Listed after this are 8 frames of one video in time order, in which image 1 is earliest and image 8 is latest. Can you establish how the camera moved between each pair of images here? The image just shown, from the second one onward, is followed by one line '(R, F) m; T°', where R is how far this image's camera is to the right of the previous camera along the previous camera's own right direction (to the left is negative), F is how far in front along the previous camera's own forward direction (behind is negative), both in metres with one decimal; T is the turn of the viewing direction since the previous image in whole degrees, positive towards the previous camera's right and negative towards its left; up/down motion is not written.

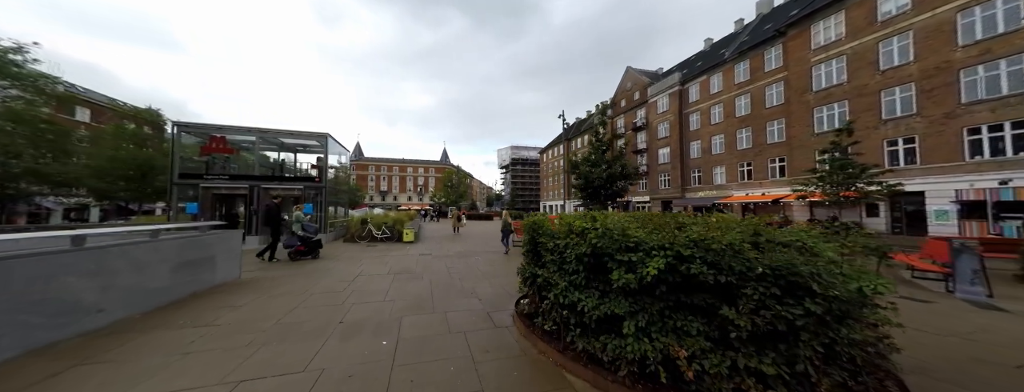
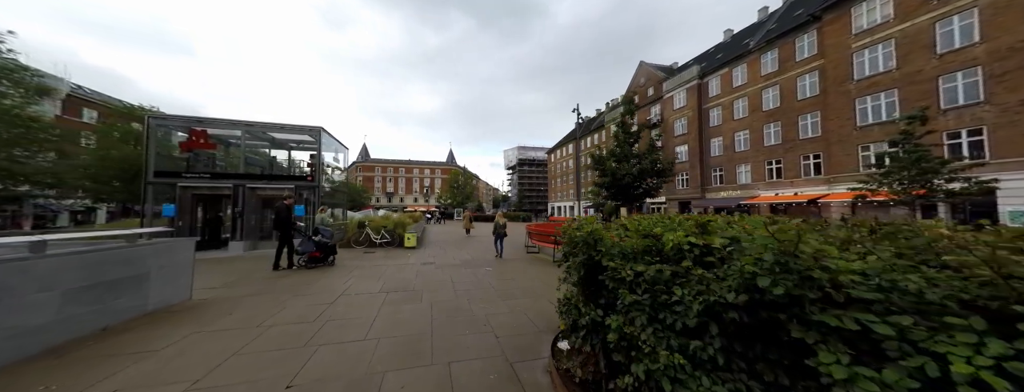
(-0.3, +1.5) m; -1°
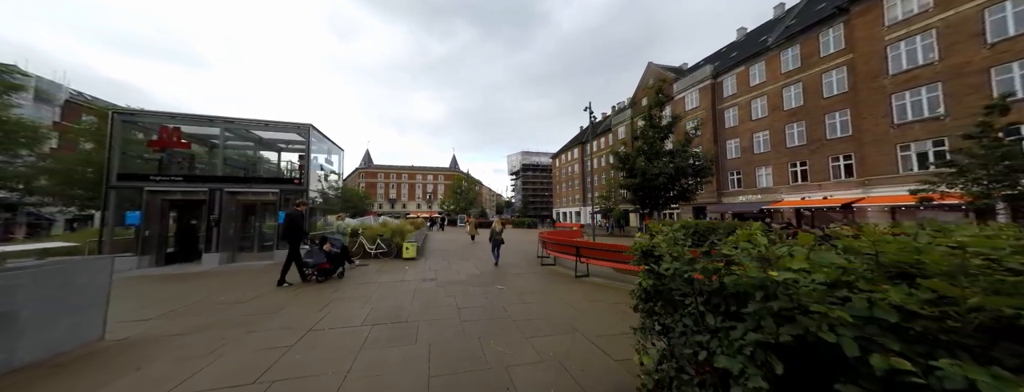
(-0.3, +1.4) m; -1°
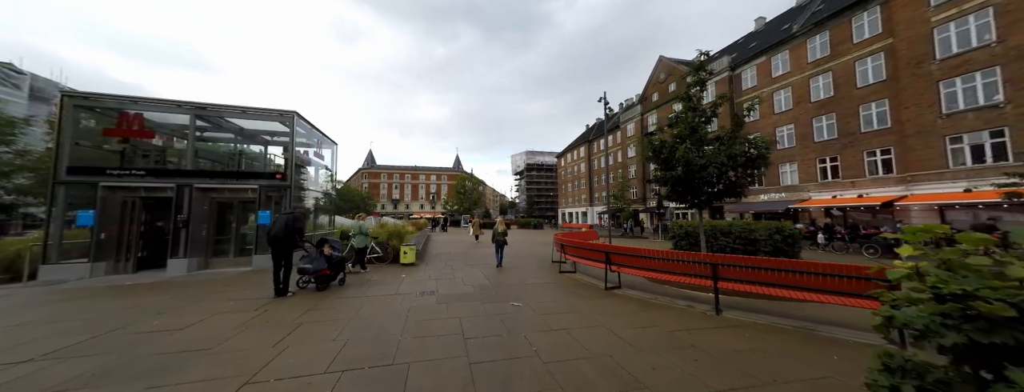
(-0.3, +1.4) m; -1°
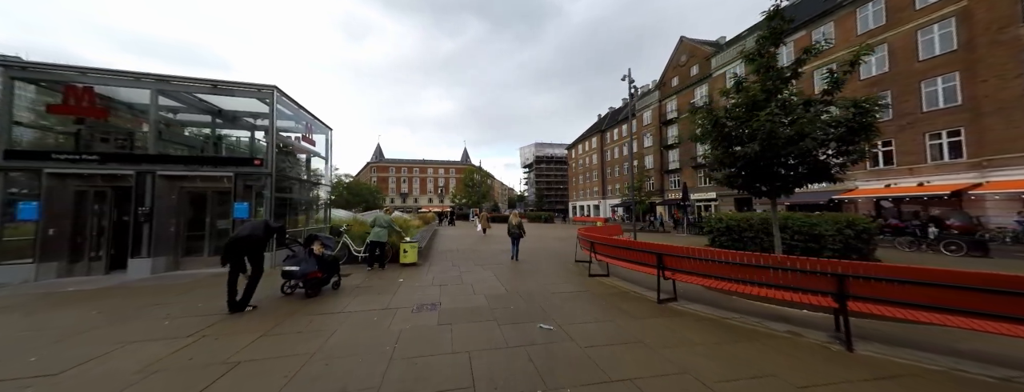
(-0.3, +1.5) m; -2°
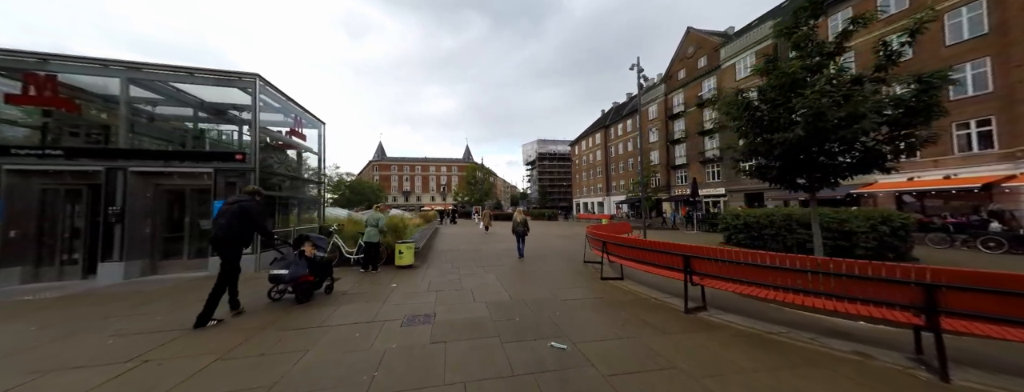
(0.0, +0.7) m; -1°
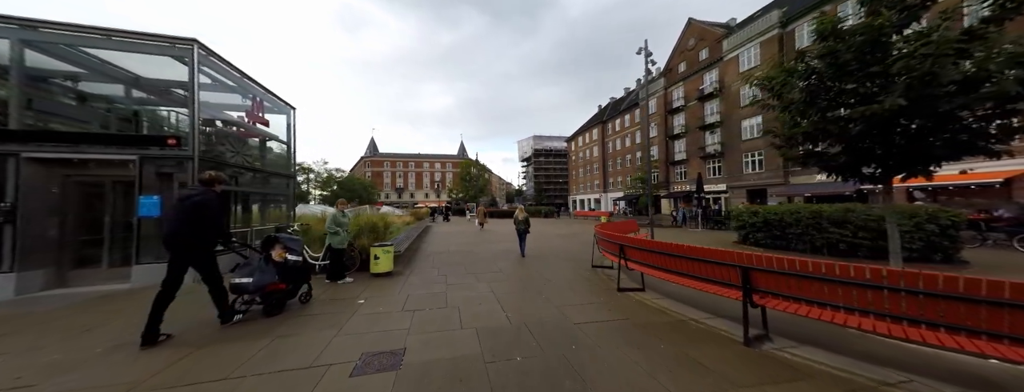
(0.0, +1.2) m; +1°
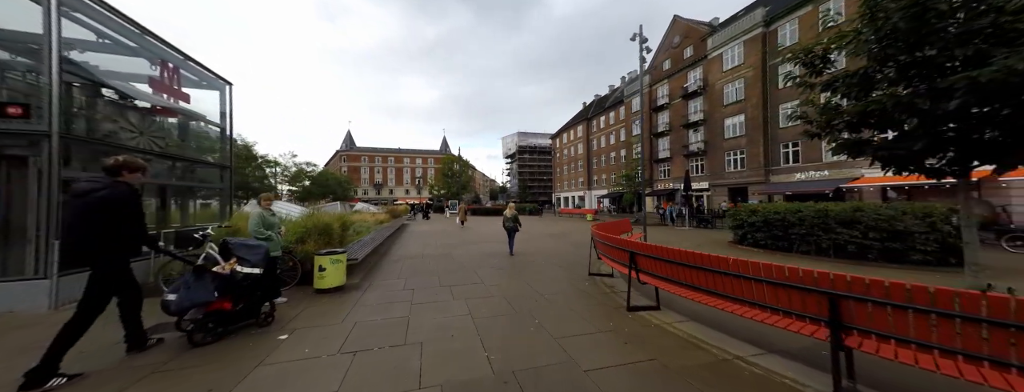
(0.0, +1.2) m; +3°
